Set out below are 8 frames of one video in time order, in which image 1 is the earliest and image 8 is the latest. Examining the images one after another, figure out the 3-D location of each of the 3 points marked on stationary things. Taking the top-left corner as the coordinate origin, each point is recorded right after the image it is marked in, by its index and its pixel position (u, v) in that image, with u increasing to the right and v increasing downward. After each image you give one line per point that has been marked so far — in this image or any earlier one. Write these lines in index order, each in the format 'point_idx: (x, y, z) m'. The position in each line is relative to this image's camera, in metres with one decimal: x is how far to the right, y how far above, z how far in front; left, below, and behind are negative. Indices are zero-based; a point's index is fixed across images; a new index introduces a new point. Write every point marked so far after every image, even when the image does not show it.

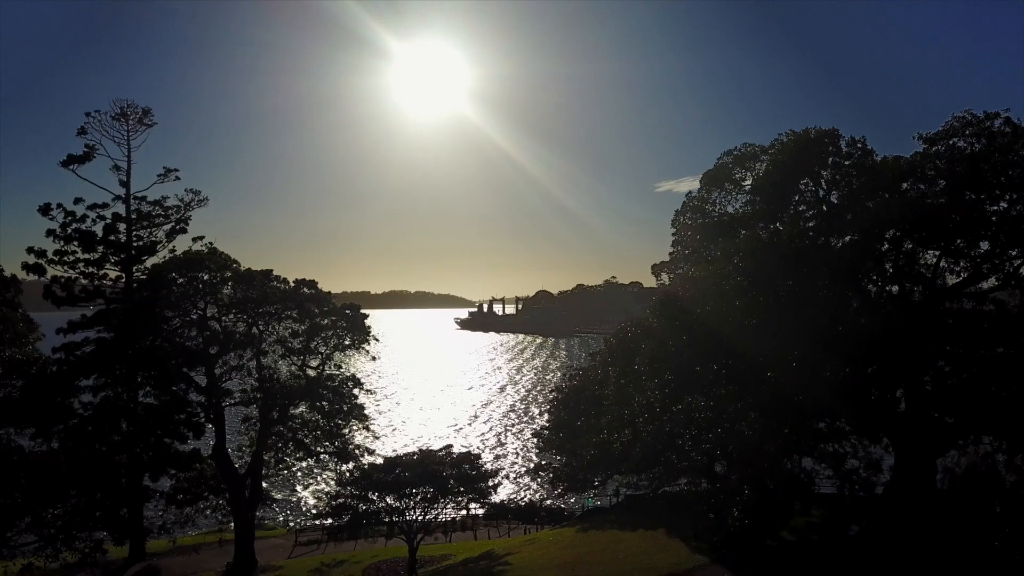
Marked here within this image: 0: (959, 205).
0: (+10.3, +2.0, +16.6) m
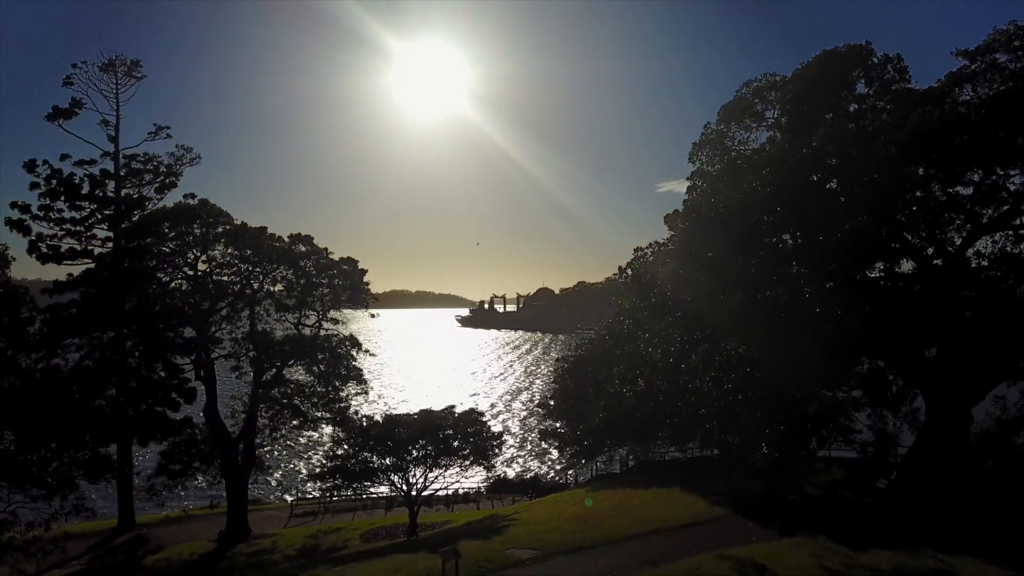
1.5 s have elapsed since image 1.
0: (+10.4, +3.4, +15.5) m
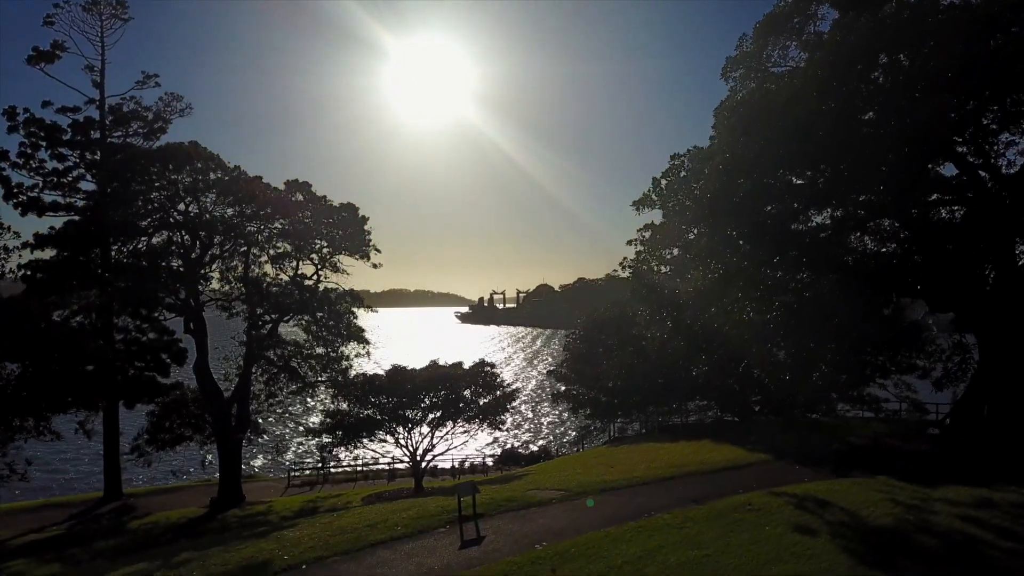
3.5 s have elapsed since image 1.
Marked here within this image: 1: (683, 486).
0: (+10.8, +5.0, +14.0) m
1: (+2.9, -3.4, +12.3) m
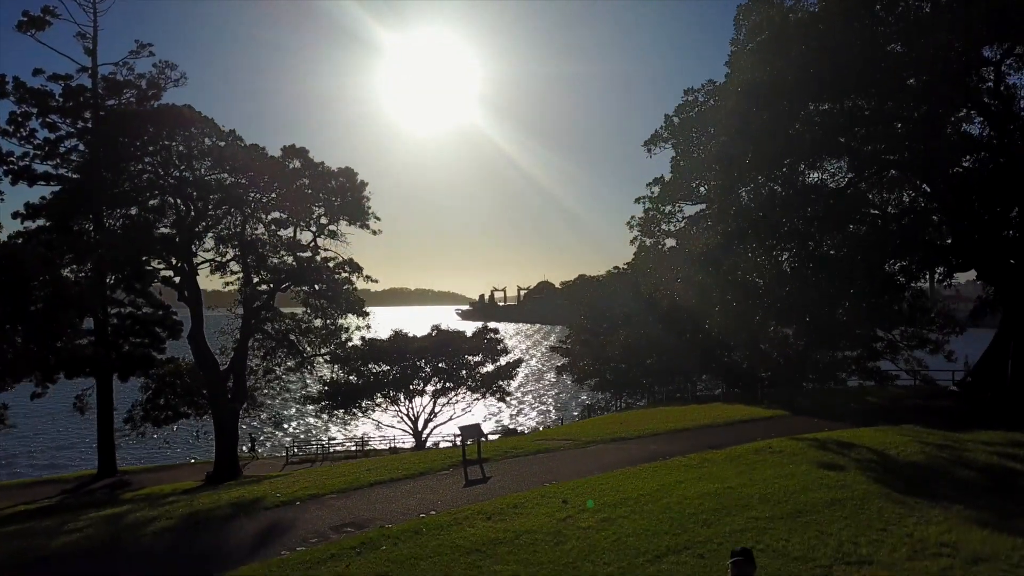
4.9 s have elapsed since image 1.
0: (+10.8, +6.0, +13.4) m
1: (+3.0, -2.4, +11.7) m
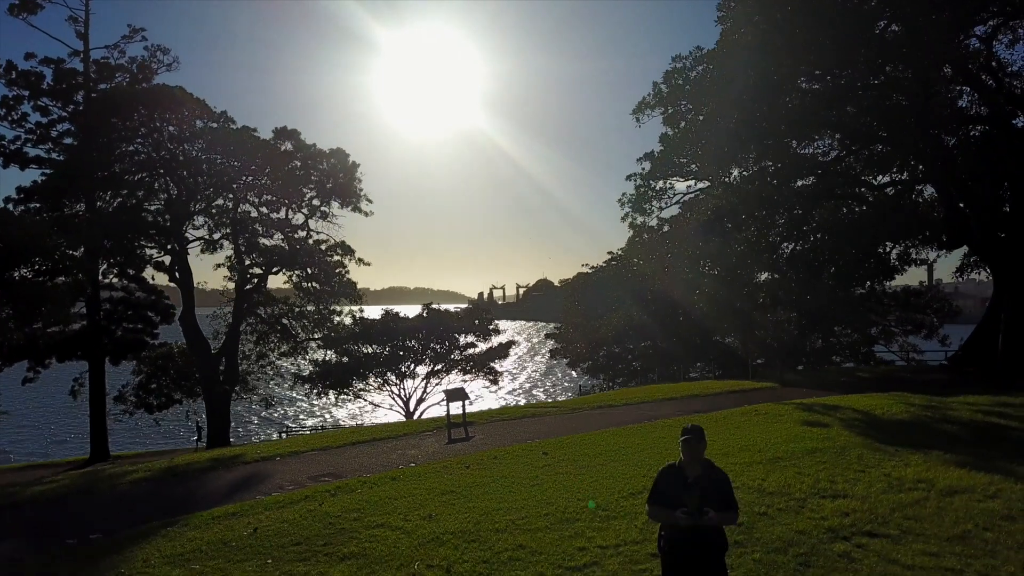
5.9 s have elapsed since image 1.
0: (+10.6, +6.5, +13.4) m
1: (+2.8, -1.9, +11.7) m
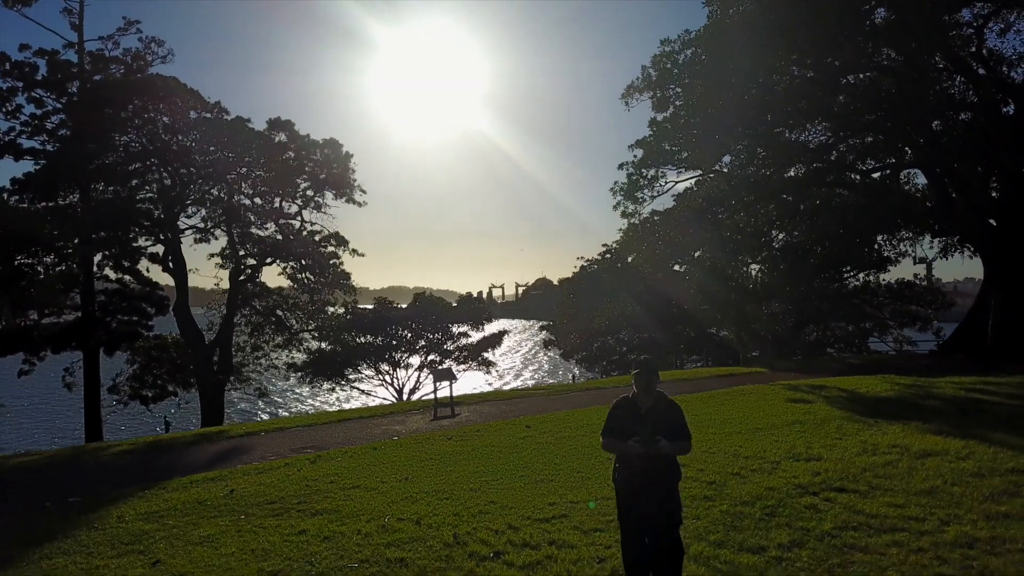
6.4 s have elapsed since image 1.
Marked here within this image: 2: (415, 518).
0: (+10.4, +6.8, +13.4) m
1: (+2.6, -1.6, +11.7) m
2: (-0.6, -1.4, +4.3) m
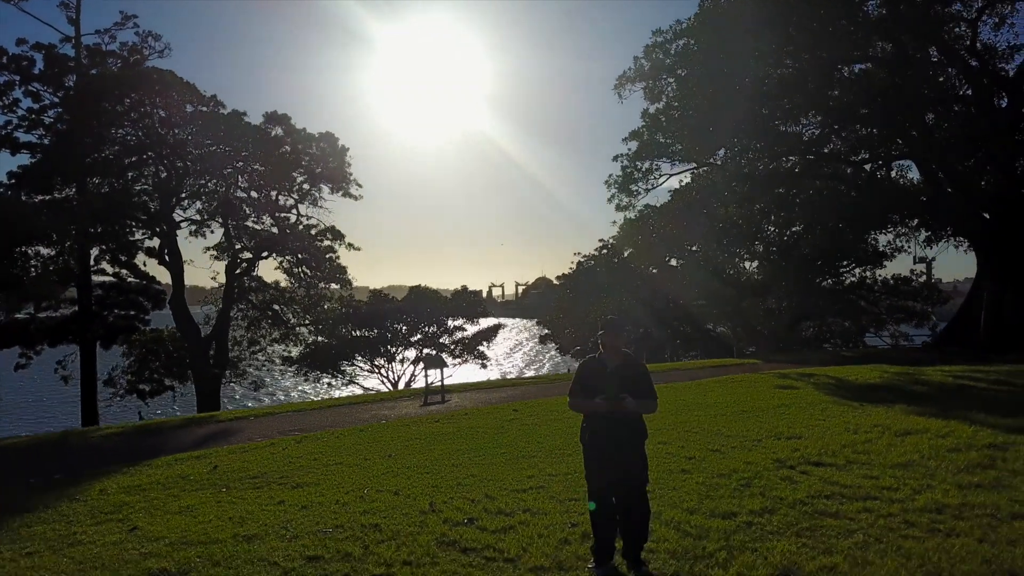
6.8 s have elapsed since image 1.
0: (+10.3, +6.9, +13.4) m
1: (+2.5, -1.4, +11.7) m
2: (-0.7, -1.2, +4.4) m
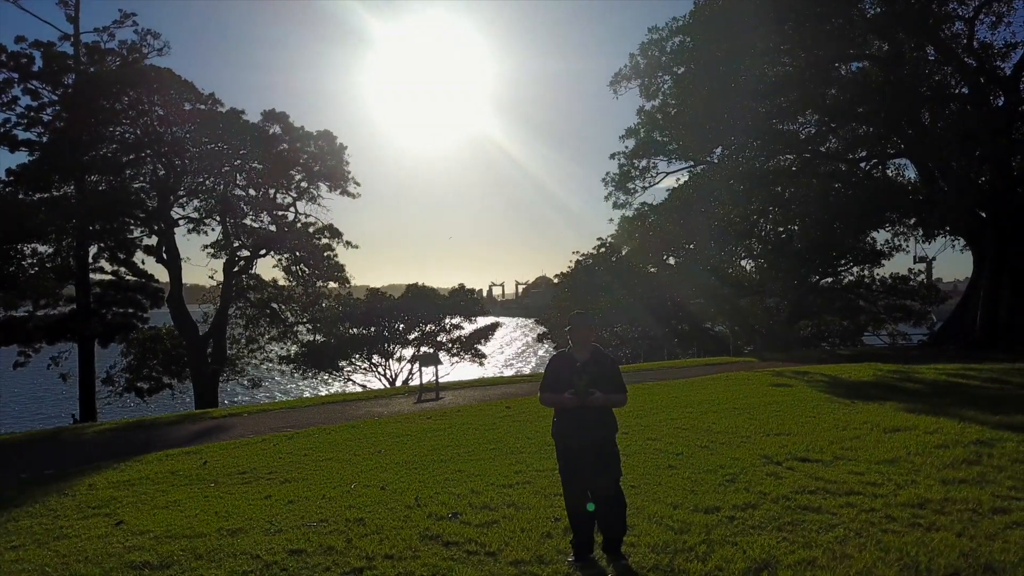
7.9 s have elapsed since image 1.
0: (+10.3, +7.0, +13.4) m
1: (+2.4, -1.4, +11.8) m
2: (-0.8, -1.2, +4.4) m
